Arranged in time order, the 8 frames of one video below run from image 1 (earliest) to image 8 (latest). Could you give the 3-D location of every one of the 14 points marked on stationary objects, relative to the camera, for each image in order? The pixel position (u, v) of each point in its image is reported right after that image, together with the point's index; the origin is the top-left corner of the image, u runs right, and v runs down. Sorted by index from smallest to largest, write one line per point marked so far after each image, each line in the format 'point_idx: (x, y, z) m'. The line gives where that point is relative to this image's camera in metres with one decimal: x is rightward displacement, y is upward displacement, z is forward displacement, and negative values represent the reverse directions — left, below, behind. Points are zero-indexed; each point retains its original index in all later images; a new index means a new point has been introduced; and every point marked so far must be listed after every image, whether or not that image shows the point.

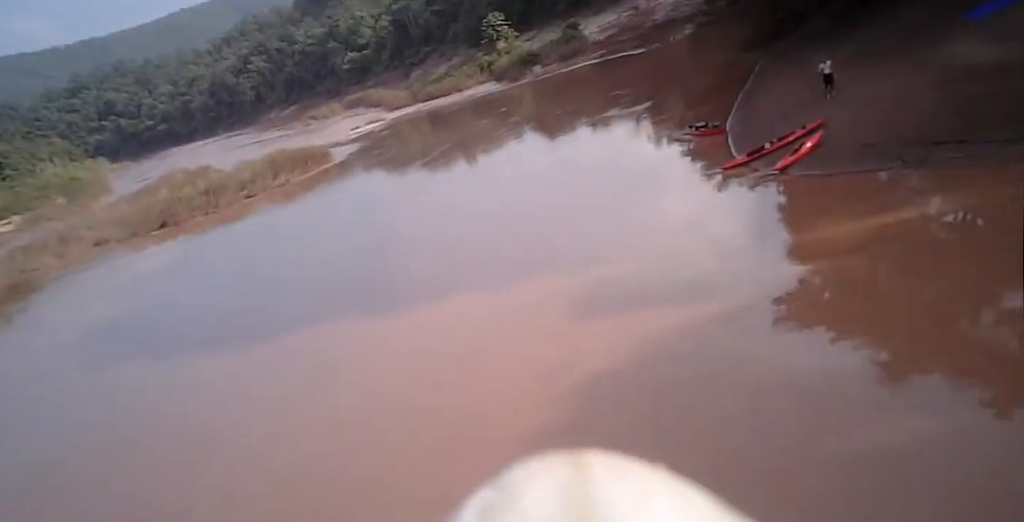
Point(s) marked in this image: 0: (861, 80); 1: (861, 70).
0: (+9.1, +5.1, +16.3) m
1: (+9.4, +5.5, +16.9) m
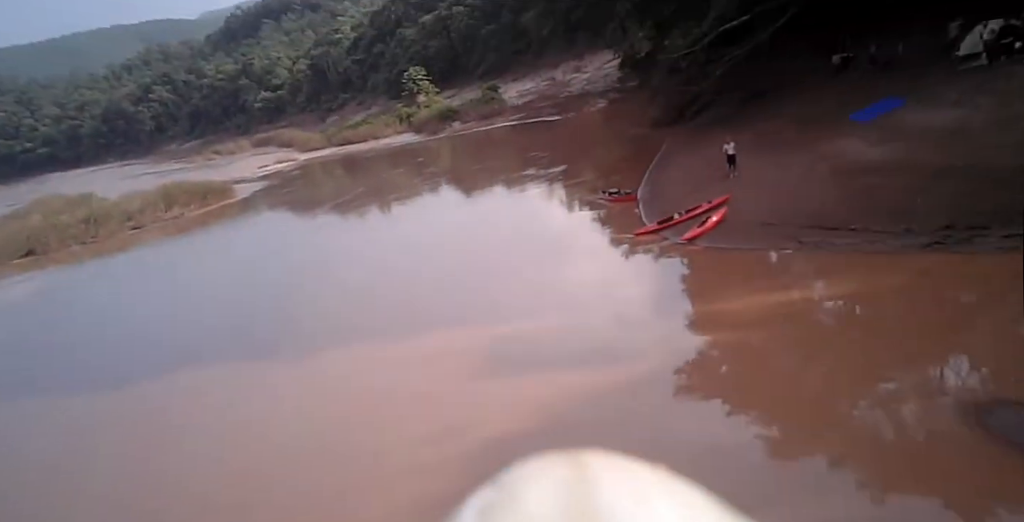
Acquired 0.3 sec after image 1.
0: (+6.9, +3.1, +17.6) m
1: (+7.2, +3.4, +18.2) m
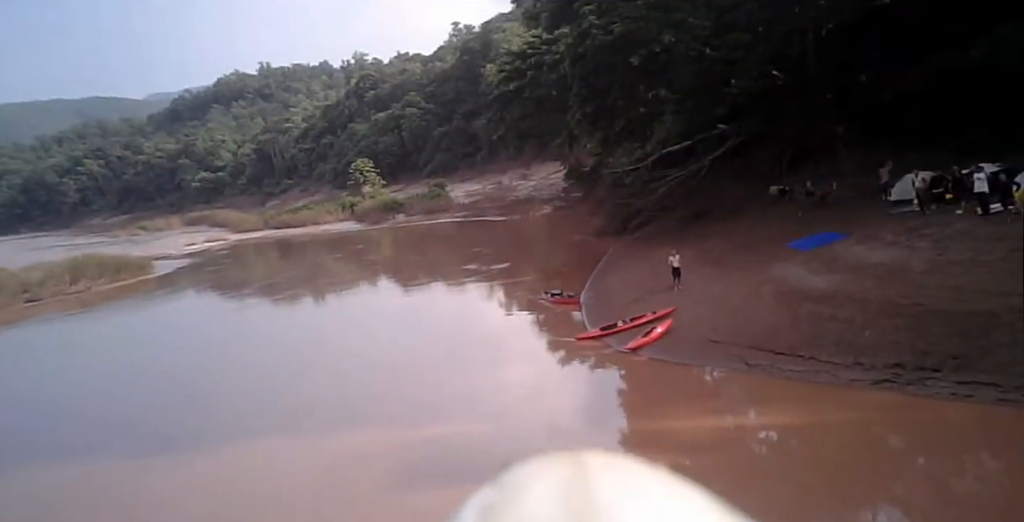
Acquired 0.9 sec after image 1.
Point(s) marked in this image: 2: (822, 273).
0: (+5.5, -0.4, +17.9) m
1: (+5.7, -0.2, +18.6) m
2: (+6.9, -0.2, +13.9) m
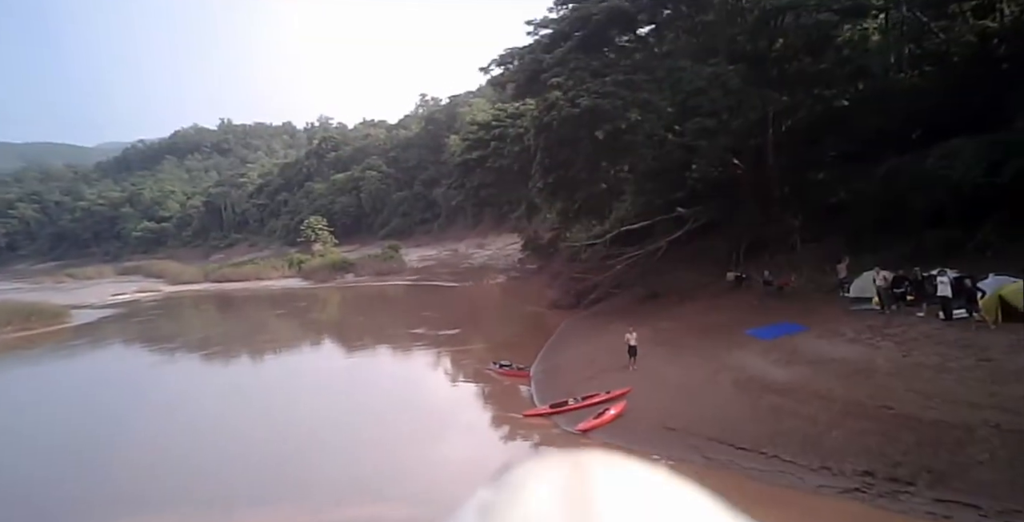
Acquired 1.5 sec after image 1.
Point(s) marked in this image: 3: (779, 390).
0: (+4.2, -2.7, +17.4) m
1: (+4.3, -2.6, +18.1) m
2: (+5.9, -2.2, +13.5) m
3: (+5.3, -2.5, +12.2) m
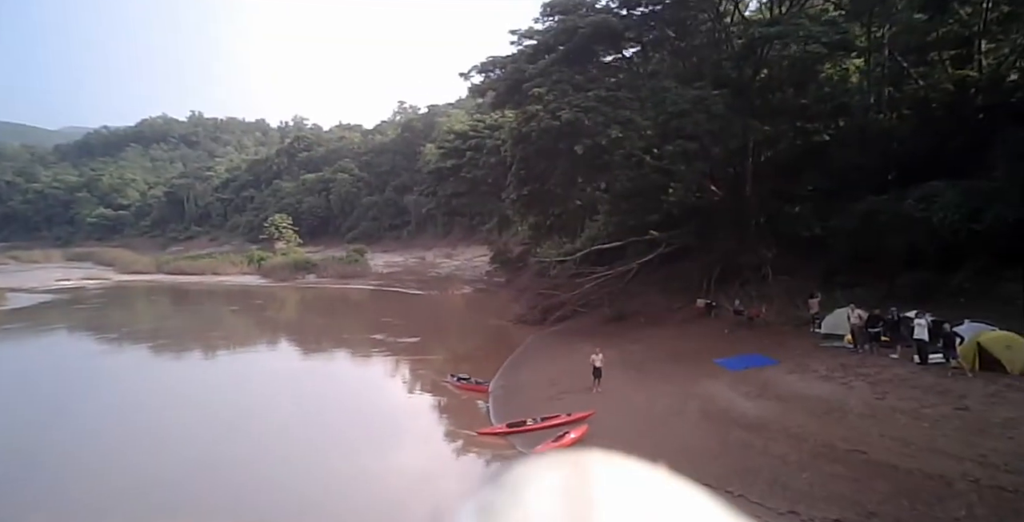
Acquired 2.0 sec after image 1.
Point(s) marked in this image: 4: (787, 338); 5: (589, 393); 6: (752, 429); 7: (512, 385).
0: (+3.1, -3.3, +16.8) m
1: (+3.2, -3.3, +17.6) m
2: (+5.1, -2.8, +13.1) m
3: (+4.5, -3.1, +11.7) m
4: (+7.4, -2.1, +16.6) m
5: (+2.1, -3.6, +16.7) m
6: (+4.5, -3.1, +11.5) m
7: (0.0, -4.1, +20.1) m
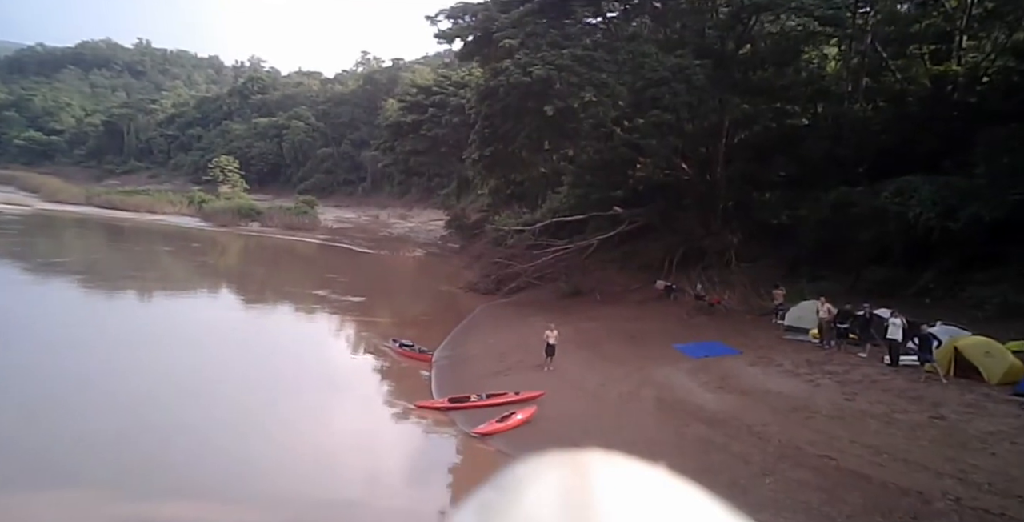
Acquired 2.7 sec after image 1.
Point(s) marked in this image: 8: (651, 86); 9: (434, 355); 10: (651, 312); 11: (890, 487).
0: (+1.7, -2.6, +15.9) m
1: (+1.8, -2.5, +16.7) m
2: (+4.0, -2.5, +12.3) m
3: (+3.5, -2.8, +10.9) m
4: (+6.1, -1.7, +16.0) m
5: (+0.7, -2.8, +15.7) m
6: (+3.4, -2.8, +10.7) m
7: (-1.6, -2.9, +18.9) m
8: (+4.4, +5.5, +19.7) m
9: (-2.4, -3.0, +19.3) m
10: (+4.4, -1.6, +19.7) m
11: (+4.8, -2.9, +7.9) m
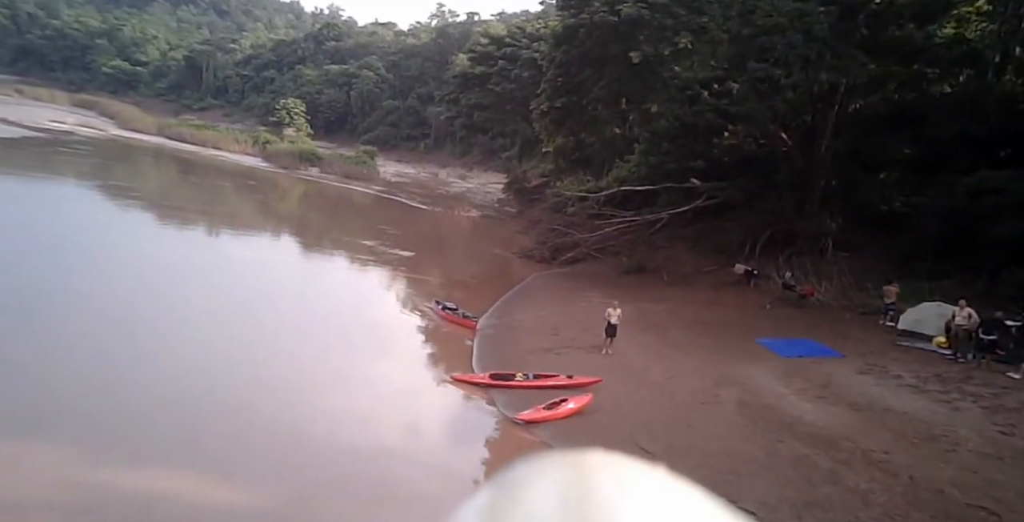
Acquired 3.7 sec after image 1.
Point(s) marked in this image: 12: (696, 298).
0: (+2.9, -1.9, +13.9) m
1: (+3.1, -1.8, +14.6) m
2: (+4.8, -2.2, +10.1) m
3: (+4.2, -2.4, +8.8) m
4: (+7.3, -1.4, +13.5) m
5: (+1.9, -2.0, +13.8) m
6: (+4.2, -2.5, +8.6) m
7: (-0.2, -1.8, +17.2) m
8: (+6.7, +6.0, +17.0) m
9: (-0.9, -1.7, +17.6) m
10: (+6.0, -1.0, +17.4) m
11: (+5.2, -2.8, +5.6) m
12: (+5.3, -1.0, +18.0) m
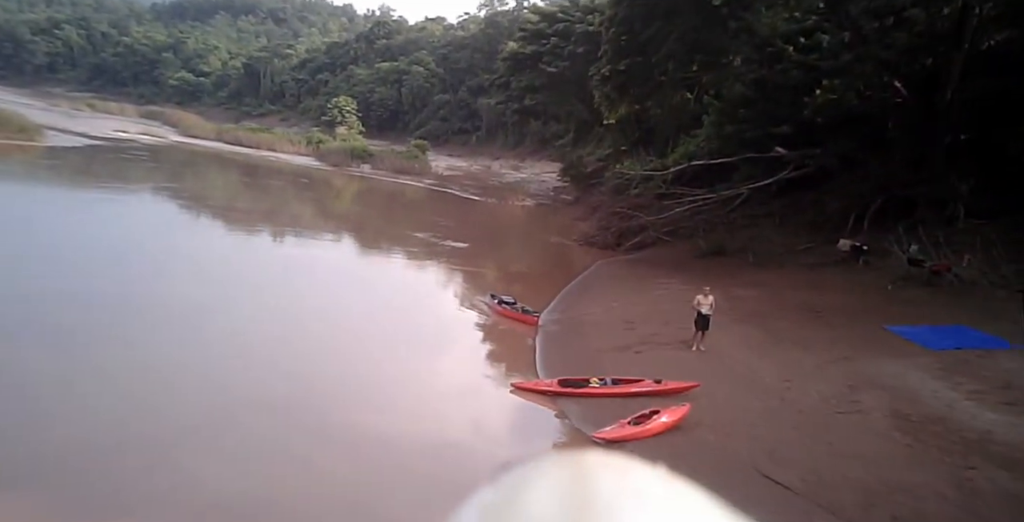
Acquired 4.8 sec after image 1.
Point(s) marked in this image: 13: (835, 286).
0: (+4.2, -1.5, +11.4) m
1: (+4.4, -1.4, +12.1) m
2: (+5.8, -1.7, +7.5) m
3: (+5.0, -2.0, +6.2) m
4: (+8.5, -0.9, +10.7) m
5: (+3.1, -1.6, +11.4) m
6: (+5.0, -2.1, +6.1) m
7: (+1.4, -1.4, +15.0) m
8: (+7.9, +6.6, +14.1) m
9: (+0.7, -1.4, +15.5) m
10: (+7.6, -0.4, +14.6) m
11: (+5.8, -2.4, +3.0) m
12: (+6.9, -0.4, +15.3) m
13: (+7.3, -0.5, +14.2) m
